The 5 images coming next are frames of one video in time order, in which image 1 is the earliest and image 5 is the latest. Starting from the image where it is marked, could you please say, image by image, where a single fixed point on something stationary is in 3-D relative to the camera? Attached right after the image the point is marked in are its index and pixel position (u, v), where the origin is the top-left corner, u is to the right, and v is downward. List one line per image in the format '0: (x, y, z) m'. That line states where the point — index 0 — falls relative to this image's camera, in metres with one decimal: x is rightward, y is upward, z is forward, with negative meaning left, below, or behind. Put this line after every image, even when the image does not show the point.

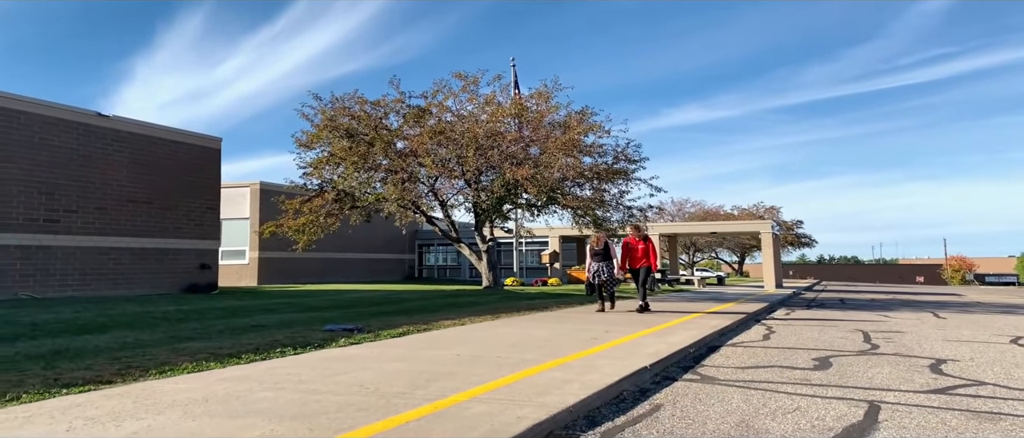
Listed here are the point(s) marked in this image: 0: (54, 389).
0: (-3.6, -1.3, +5.4) m
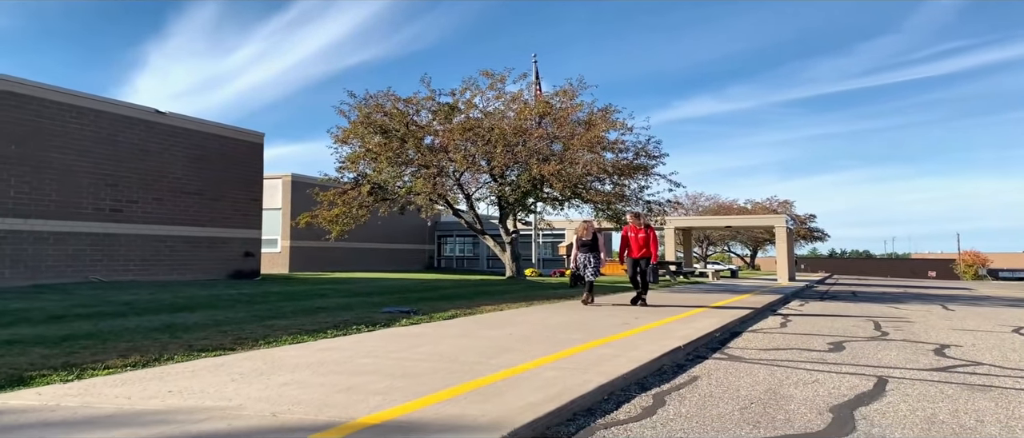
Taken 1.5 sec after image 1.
0: (-3.0, -1.3, +6.4) m
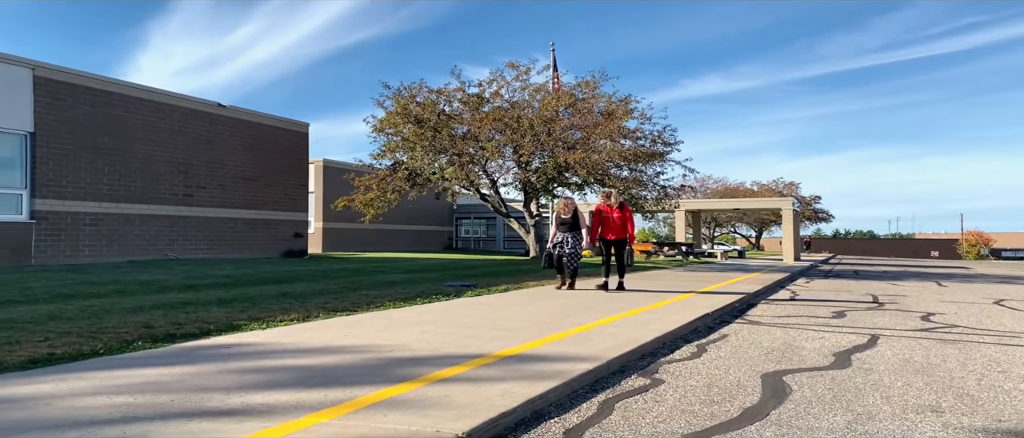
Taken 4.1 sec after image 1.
0: (-2.2, -1.1, +8.2) m
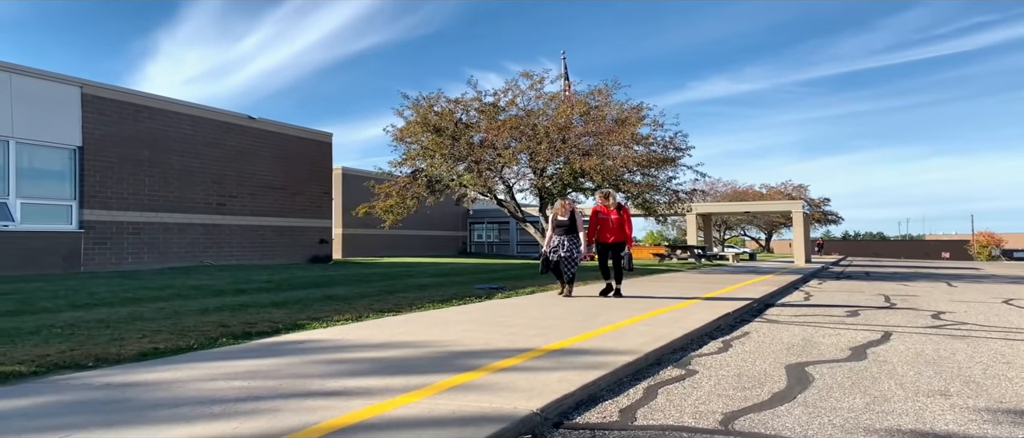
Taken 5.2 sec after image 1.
0: (-1.7, -1.2, +8.8) m
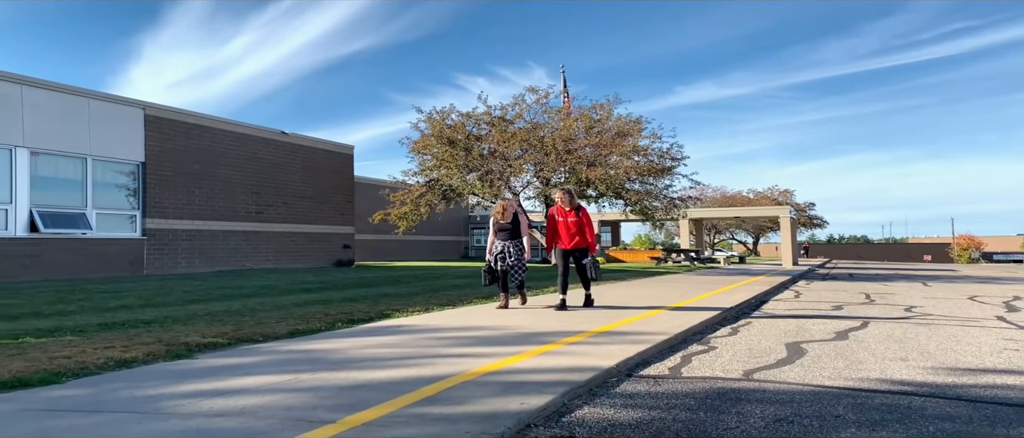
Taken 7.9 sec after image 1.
0: (-1.1, -1.4, +10.4) m
